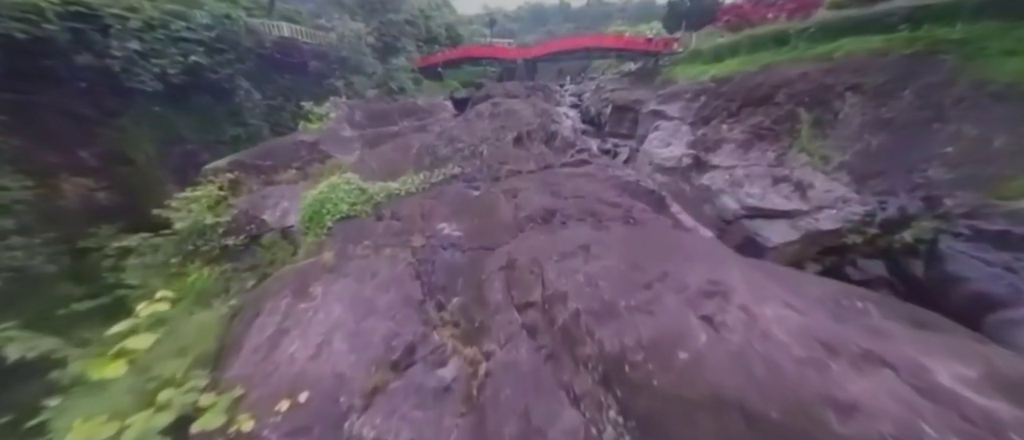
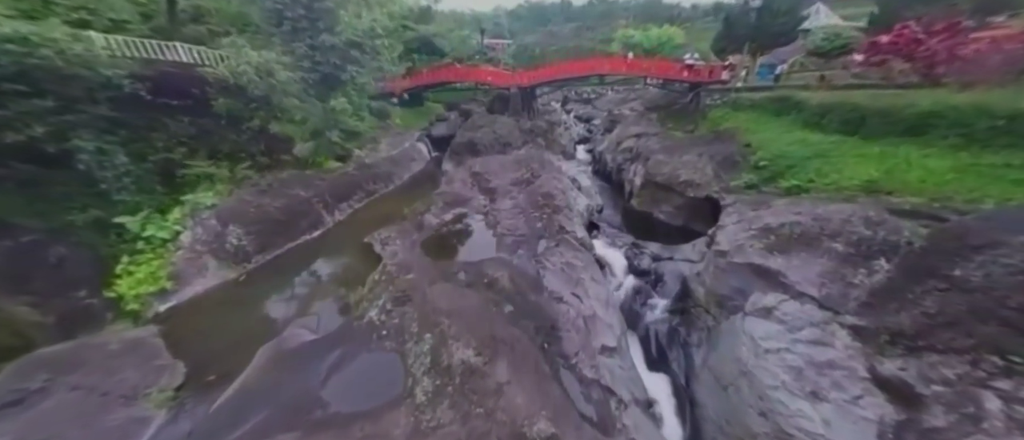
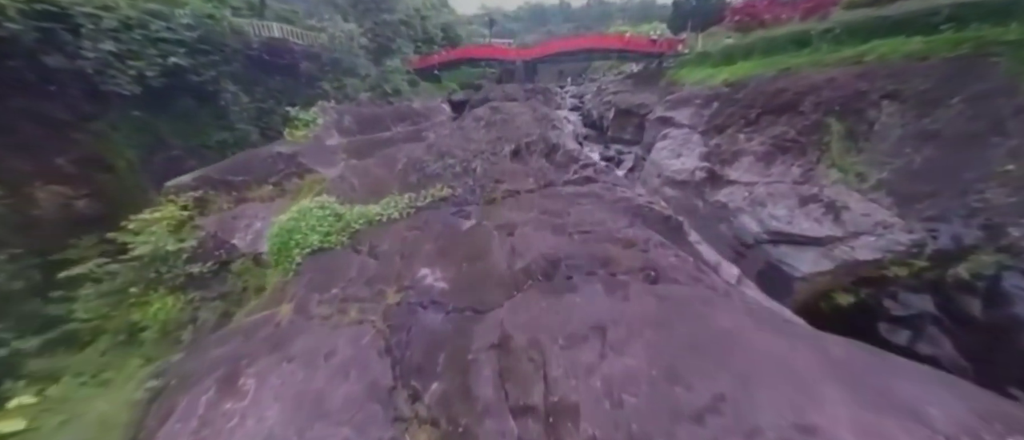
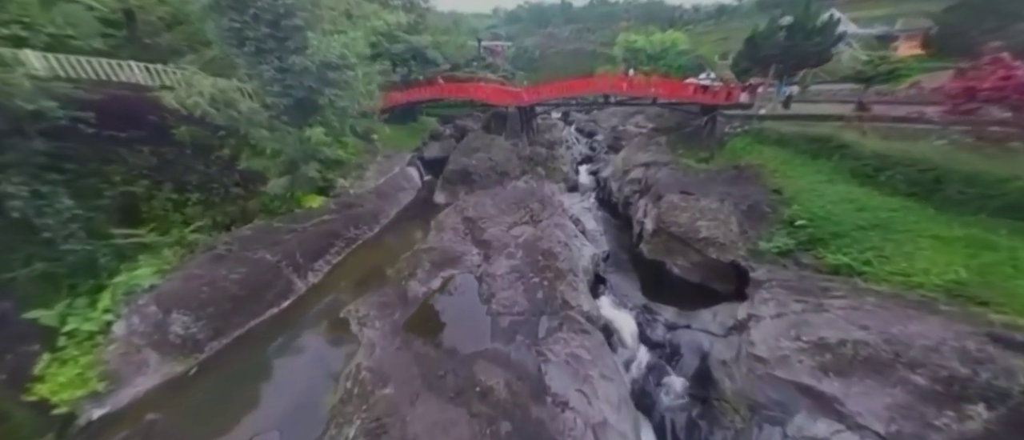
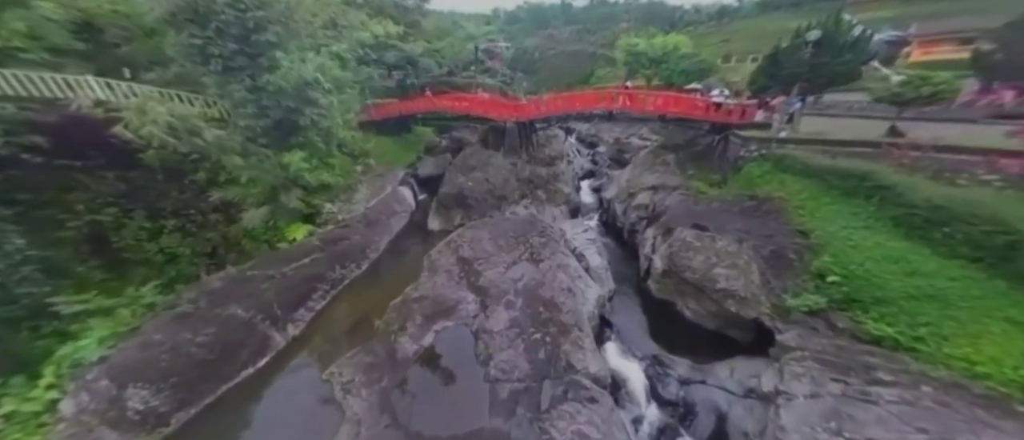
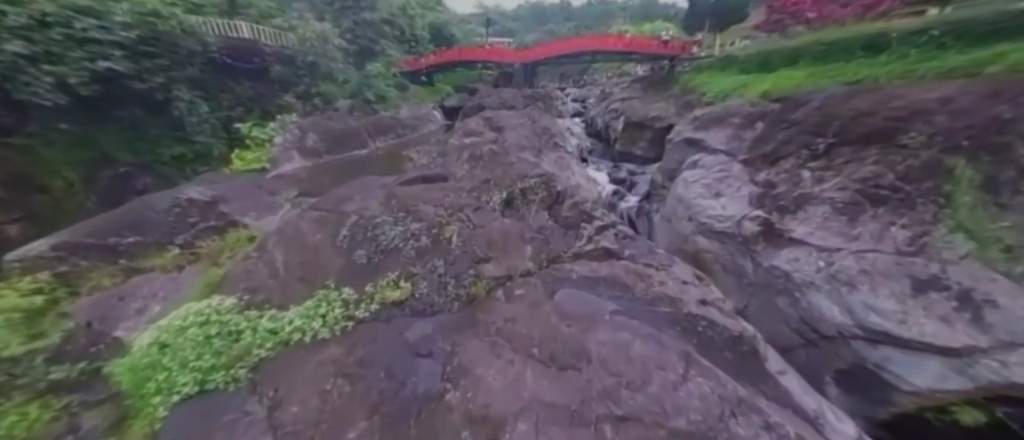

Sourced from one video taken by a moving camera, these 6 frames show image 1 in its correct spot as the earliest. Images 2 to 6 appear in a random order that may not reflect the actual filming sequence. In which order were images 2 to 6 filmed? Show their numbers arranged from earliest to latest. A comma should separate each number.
3, 6, 2, 4, 5
